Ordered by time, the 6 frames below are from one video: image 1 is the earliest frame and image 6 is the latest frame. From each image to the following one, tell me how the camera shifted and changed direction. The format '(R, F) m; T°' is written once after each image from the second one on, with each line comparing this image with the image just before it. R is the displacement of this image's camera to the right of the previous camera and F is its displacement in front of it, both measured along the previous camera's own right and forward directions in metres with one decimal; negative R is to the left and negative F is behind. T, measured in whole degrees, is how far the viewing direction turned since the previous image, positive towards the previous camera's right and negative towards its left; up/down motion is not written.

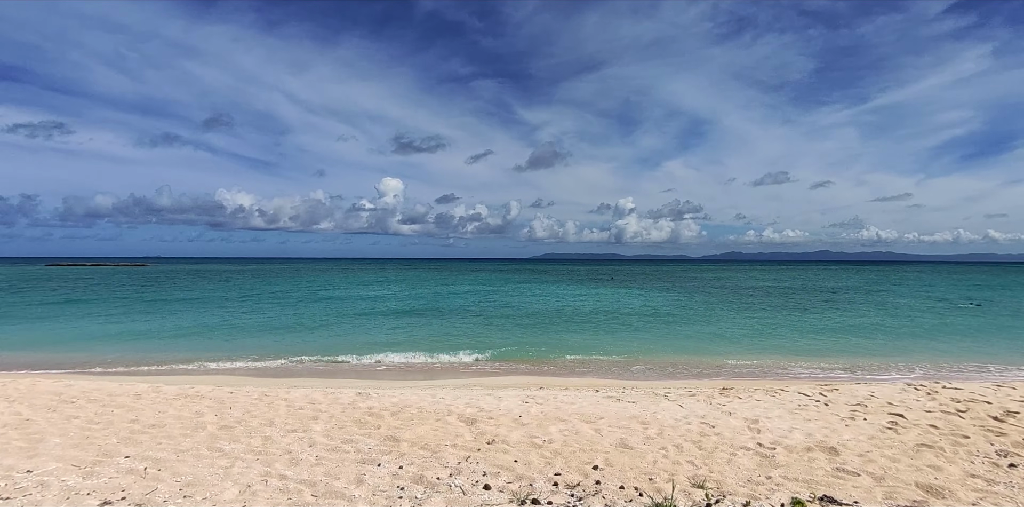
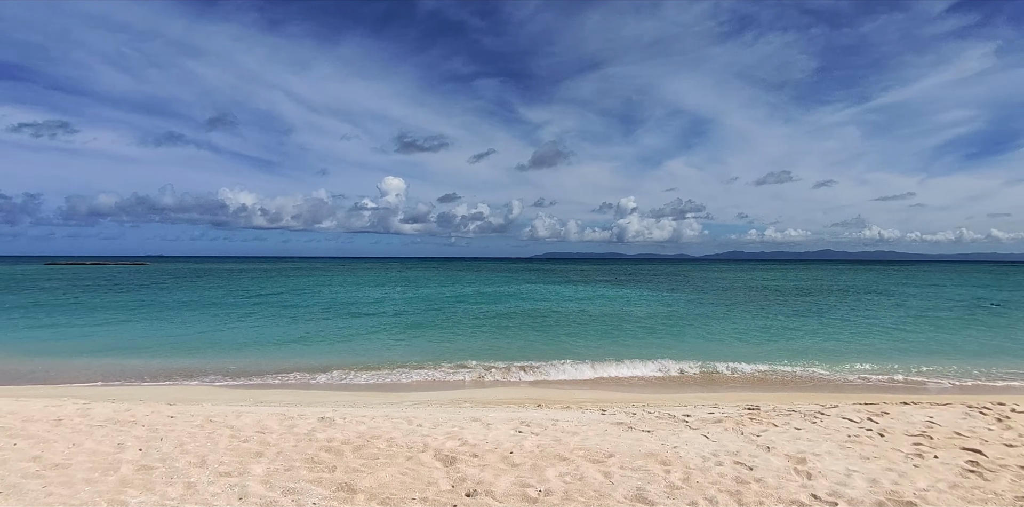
(-0.1, +0.2) m; 0°
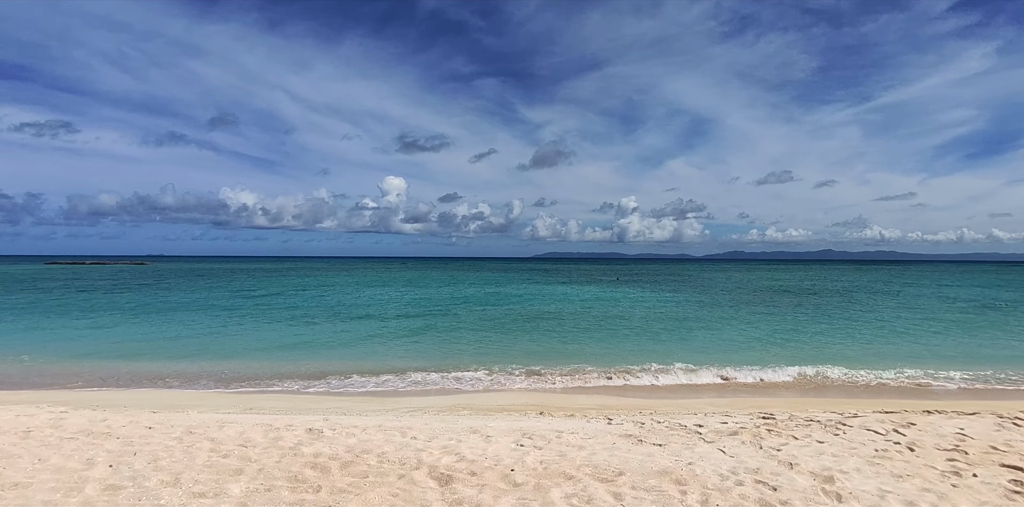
(-2.3, -1.8) m; 0°
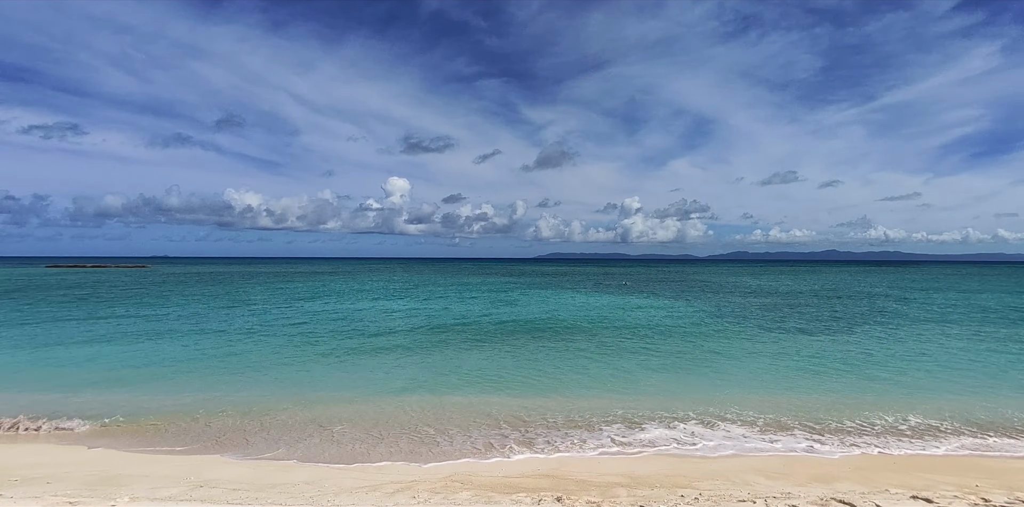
(-0.4, +2.0) m; 0°
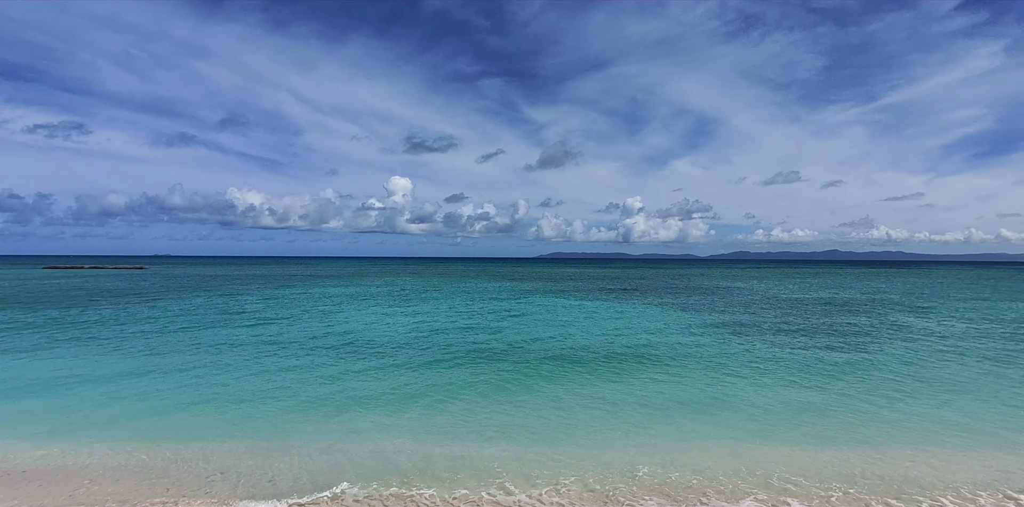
(0.0, +1.3) m; 0°
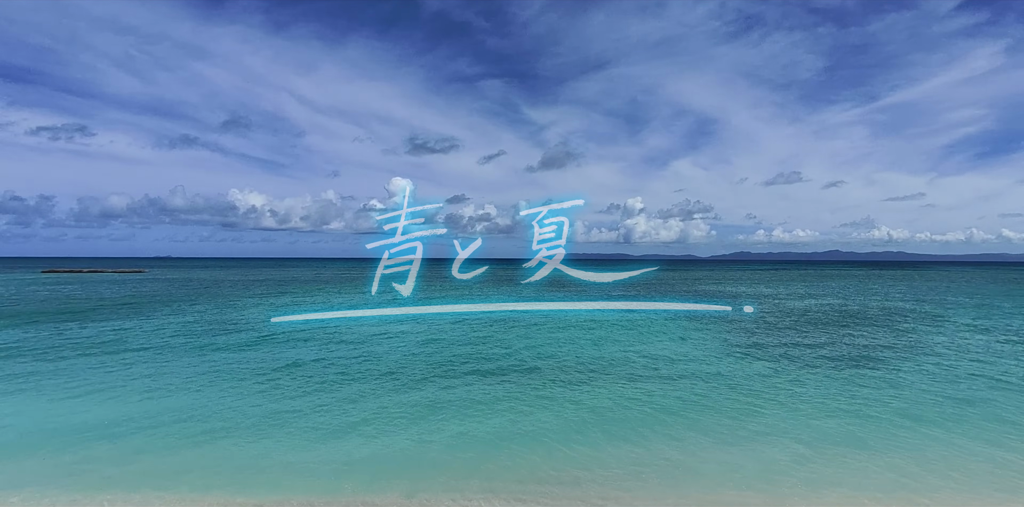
(-0.5, +1.7) m; 0°
